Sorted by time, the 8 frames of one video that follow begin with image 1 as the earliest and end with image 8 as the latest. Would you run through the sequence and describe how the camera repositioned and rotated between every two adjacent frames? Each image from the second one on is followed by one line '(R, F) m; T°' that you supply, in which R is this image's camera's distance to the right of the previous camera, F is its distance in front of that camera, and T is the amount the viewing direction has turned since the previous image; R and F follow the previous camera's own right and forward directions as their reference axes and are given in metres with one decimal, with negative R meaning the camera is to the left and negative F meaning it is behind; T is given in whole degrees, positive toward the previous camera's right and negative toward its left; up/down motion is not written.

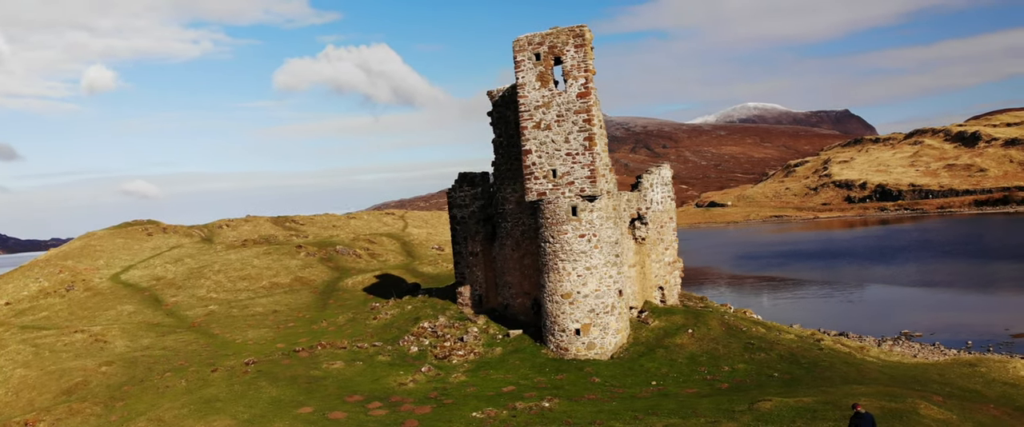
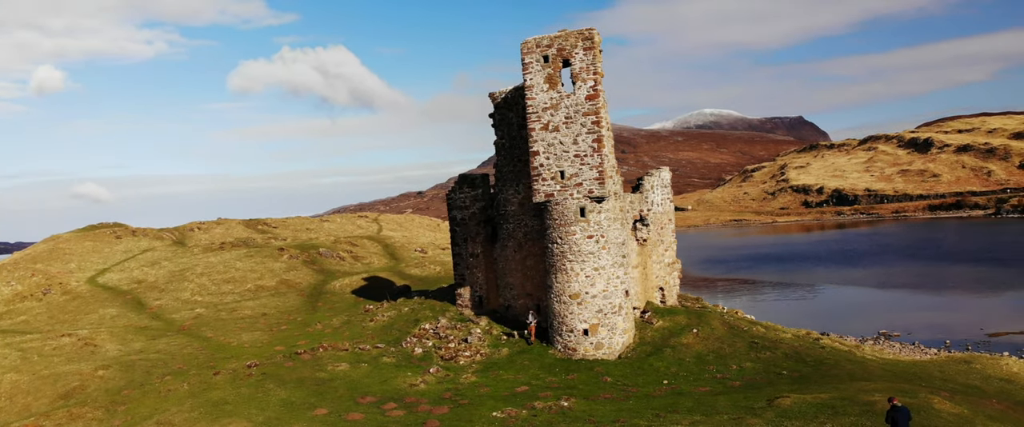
(-1.1, 0.0) m; +2°
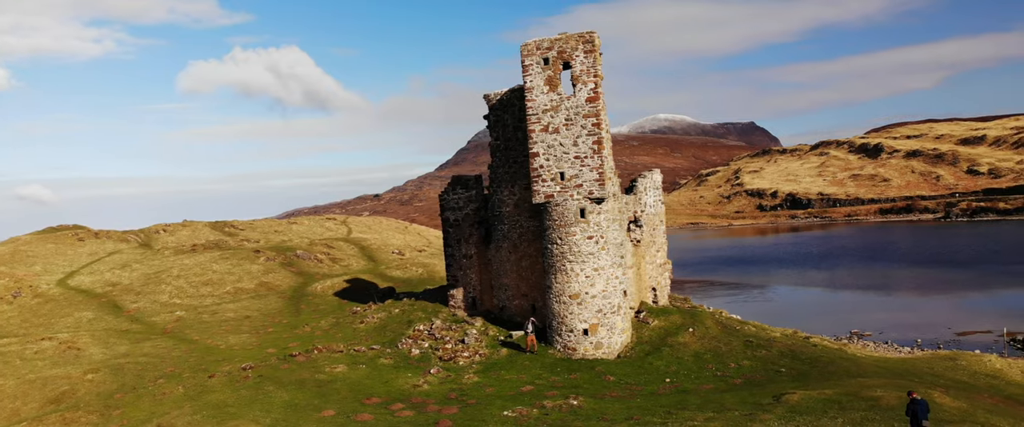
(-0.9, -0.1) m; +2°
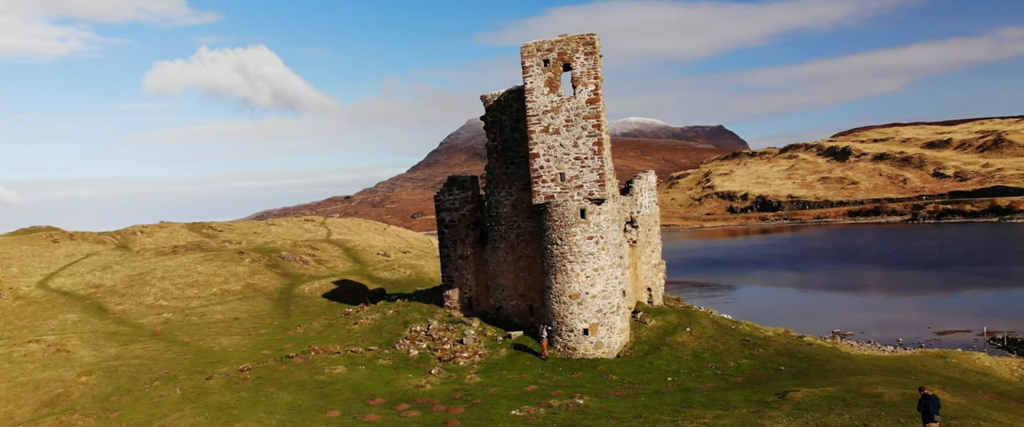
(-0.6, -0.1) m; +2°
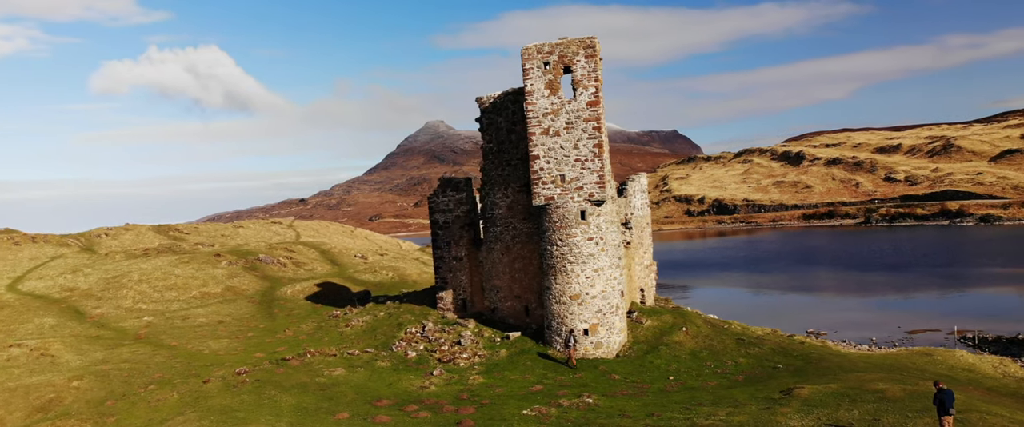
(-0.9, -0.1) m; +2°
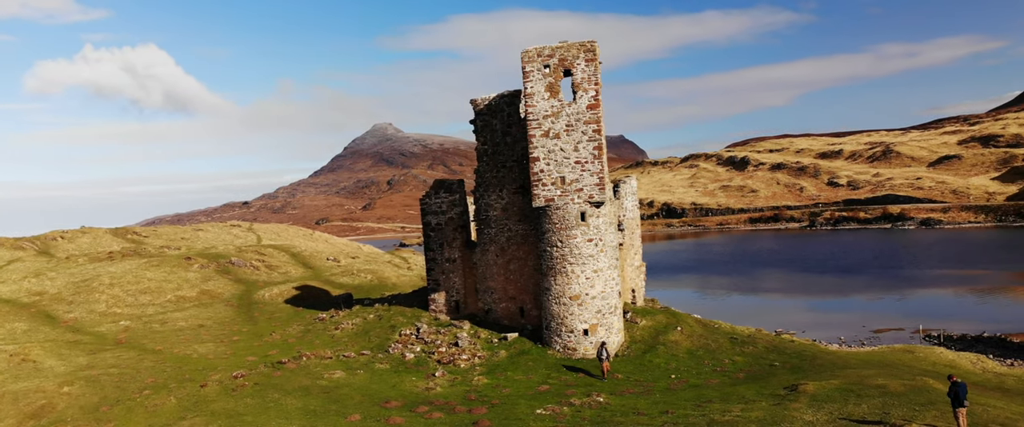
(-1.1, -0.1) m; +3°
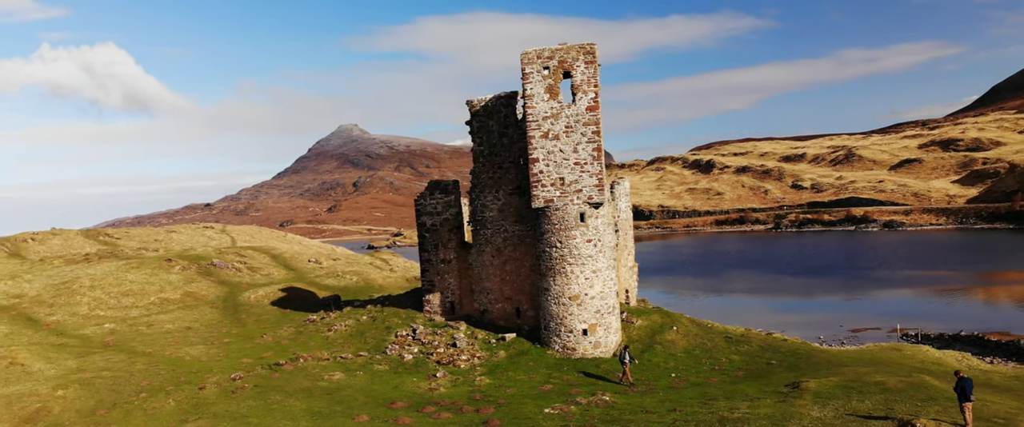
(-0.7, -0.1) m; +2°
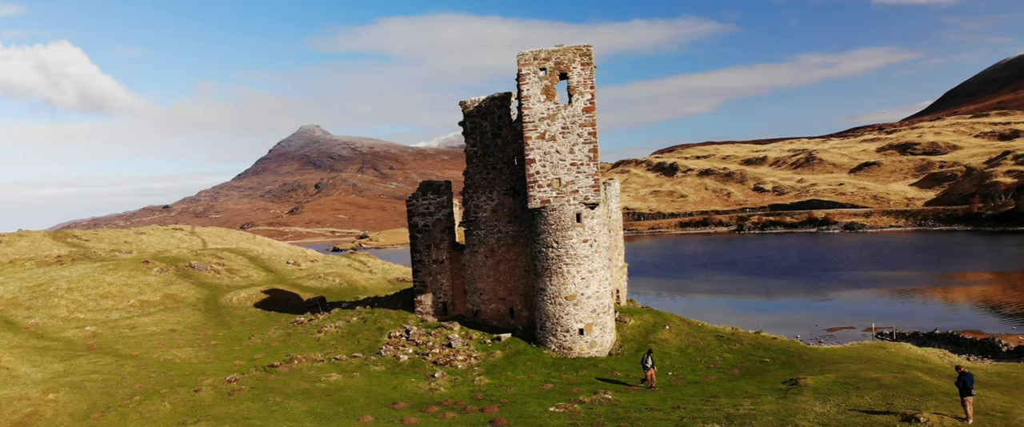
(-0.7, -0.1) m; +2°
